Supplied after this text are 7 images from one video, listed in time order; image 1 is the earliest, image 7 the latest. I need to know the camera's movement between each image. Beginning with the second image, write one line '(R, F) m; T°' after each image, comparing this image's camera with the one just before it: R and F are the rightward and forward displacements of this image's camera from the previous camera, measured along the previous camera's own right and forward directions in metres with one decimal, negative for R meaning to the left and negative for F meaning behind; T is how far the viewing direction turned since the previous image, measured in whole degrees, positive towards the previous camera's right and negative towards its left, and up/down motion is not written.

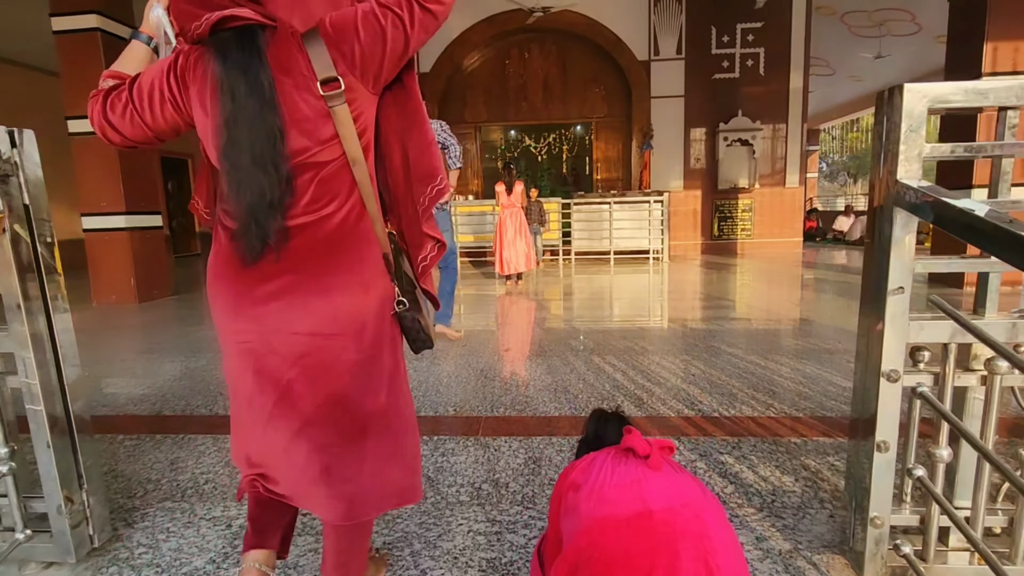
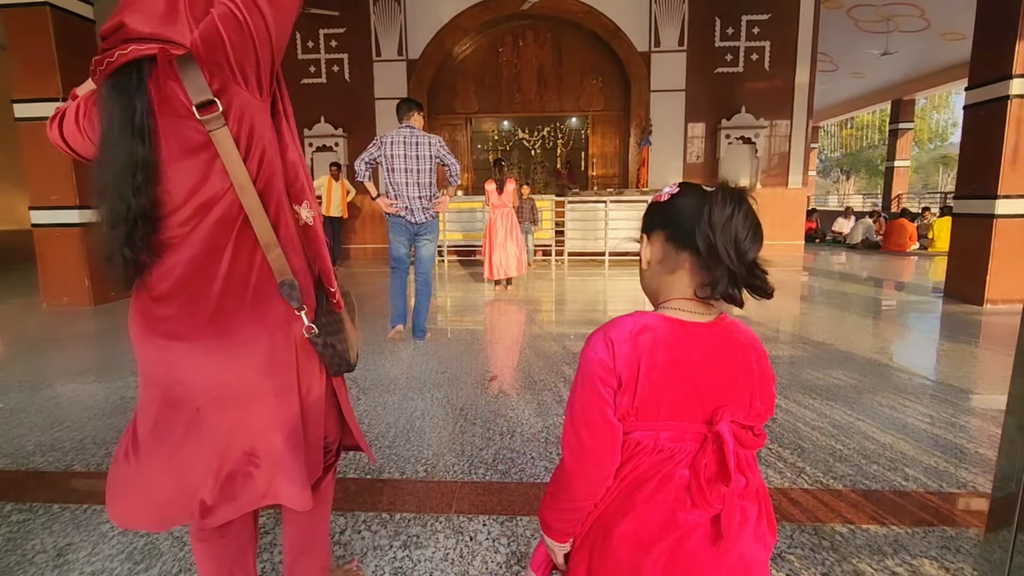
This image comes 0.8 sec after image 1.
(0.0, +0.4) m; +1°
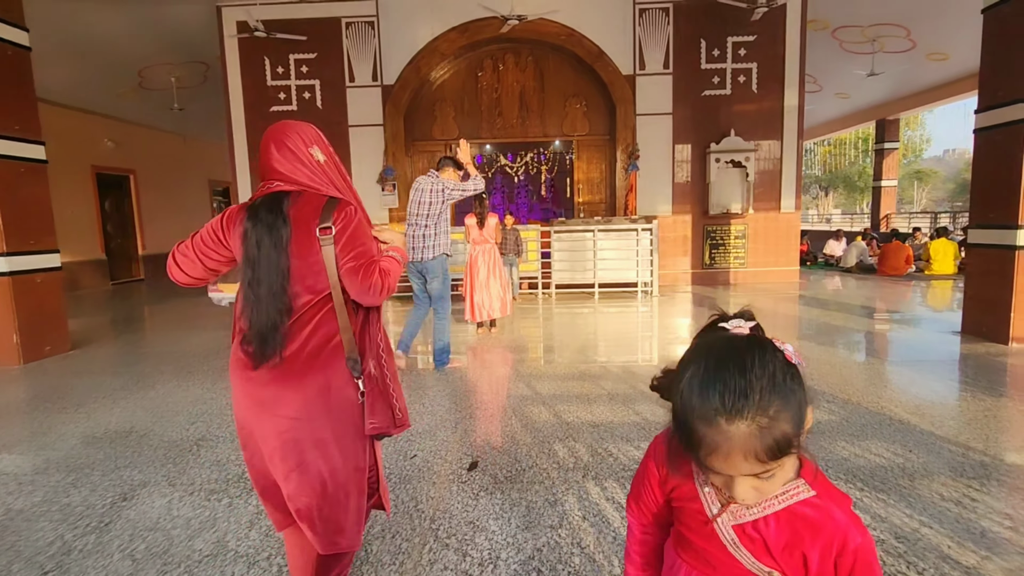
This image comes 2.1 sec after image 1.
(0.0, +0.4) m; +1°
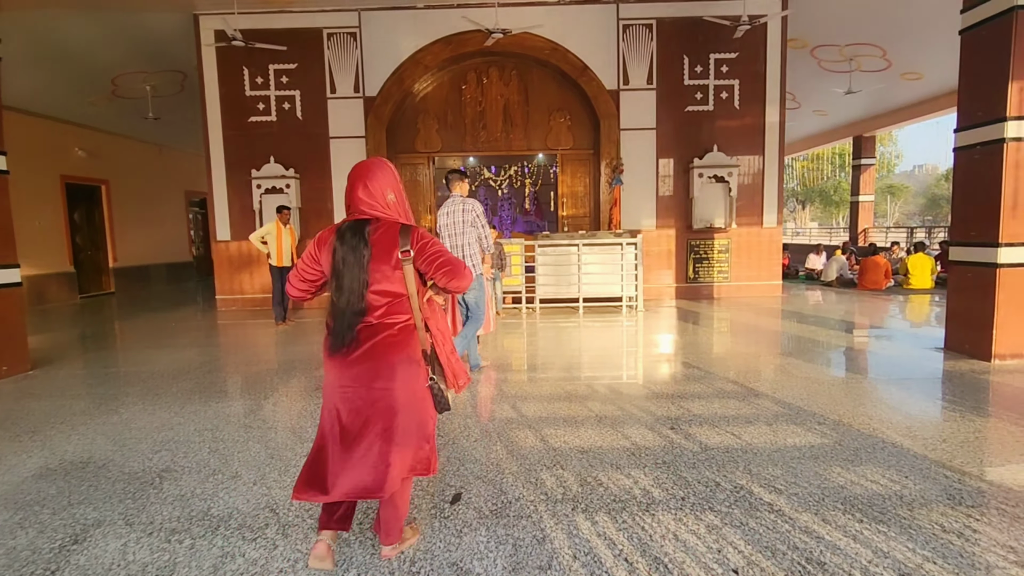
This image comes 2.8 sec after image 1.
(0.0, +0.1) m; +2°
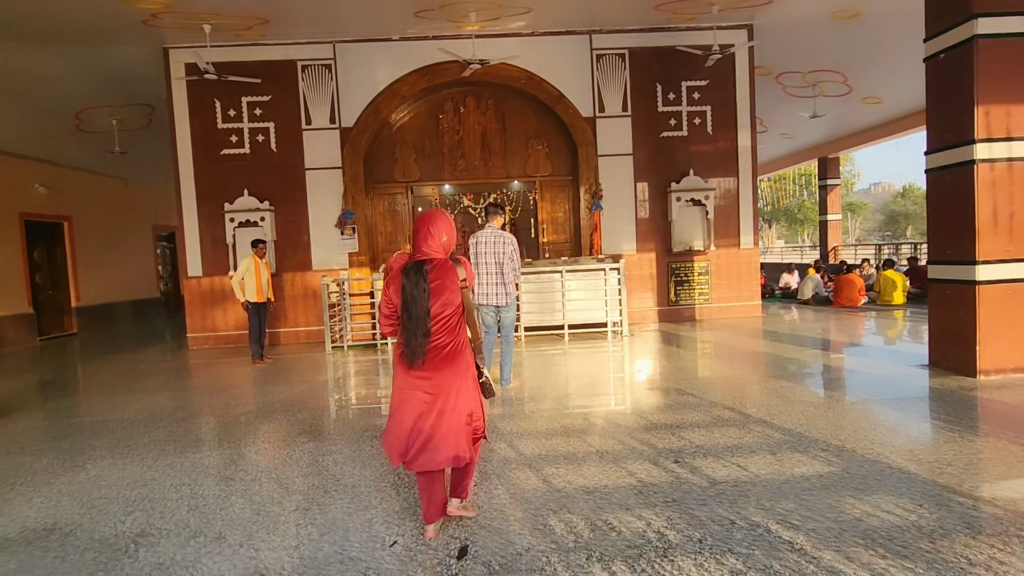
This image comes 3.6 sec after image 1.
(-0.1, +0.1) m; +3°
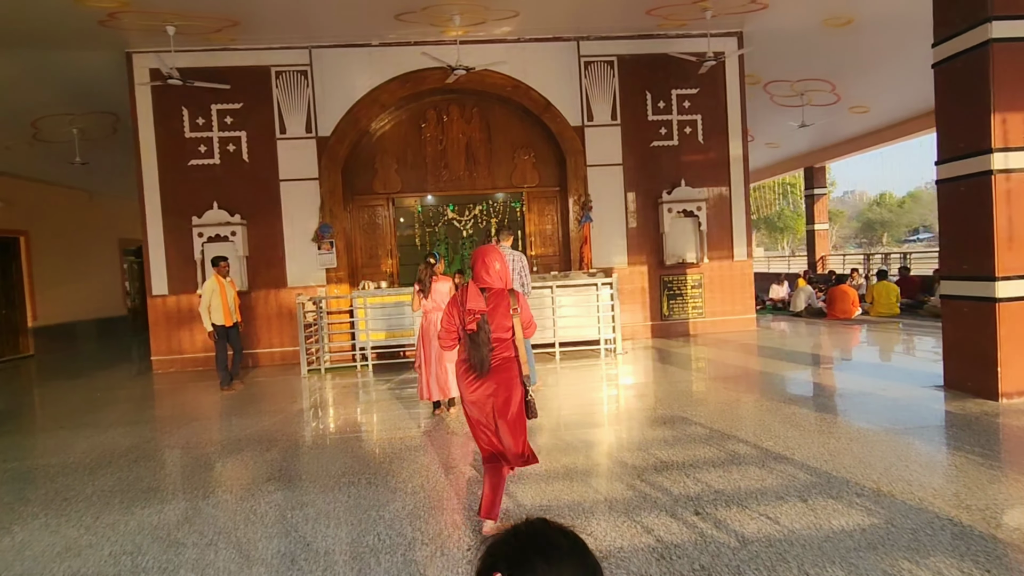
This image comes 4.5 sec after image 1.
(-0.1, +0.4) m; +2°
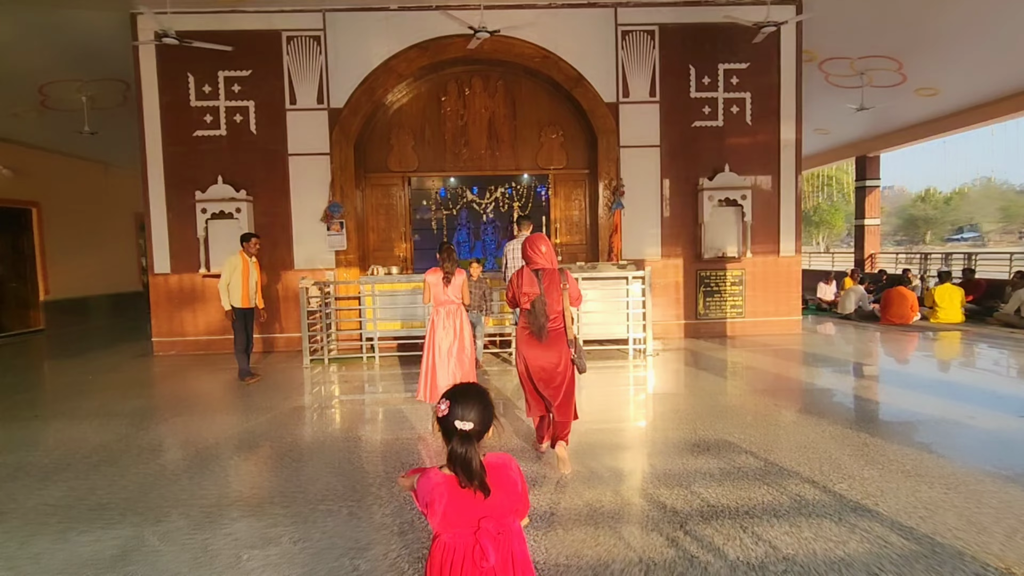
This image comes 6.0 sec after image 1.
(0.0, +0.6) m; -2°
